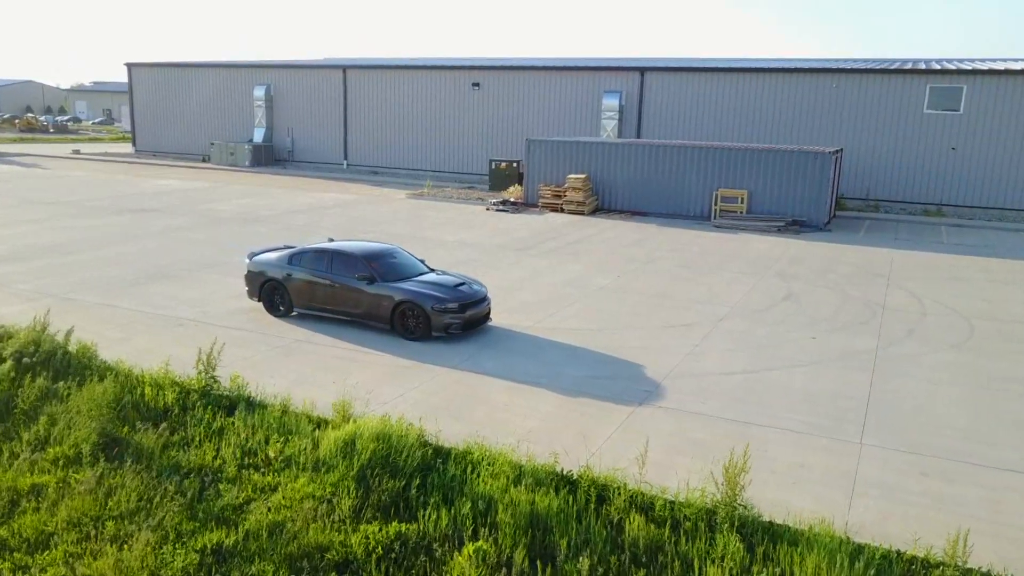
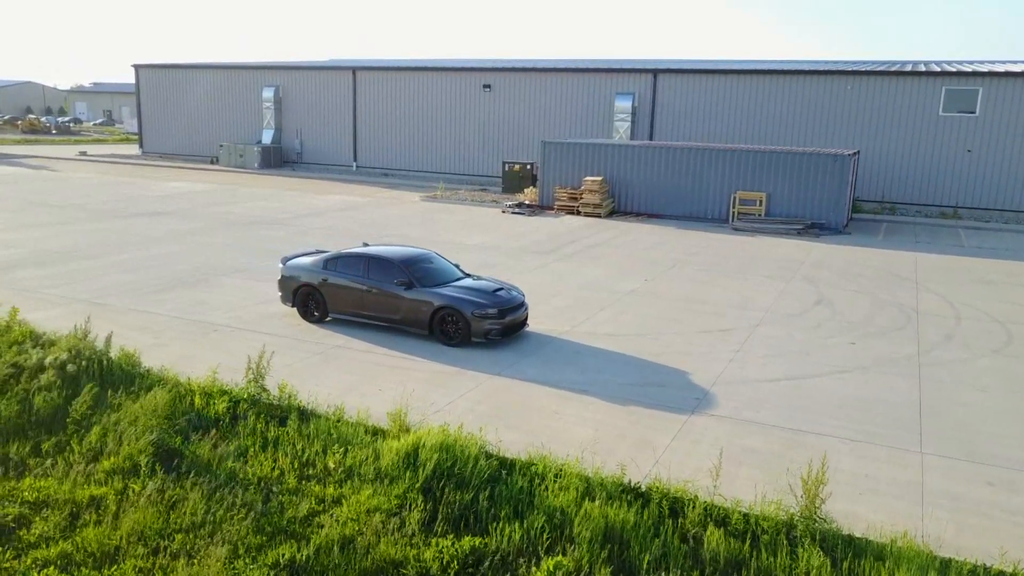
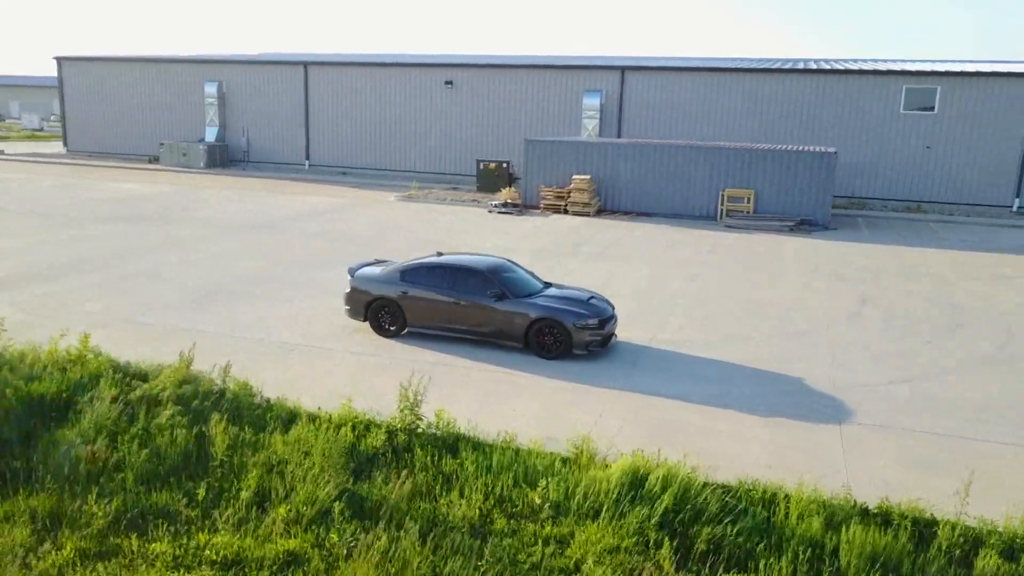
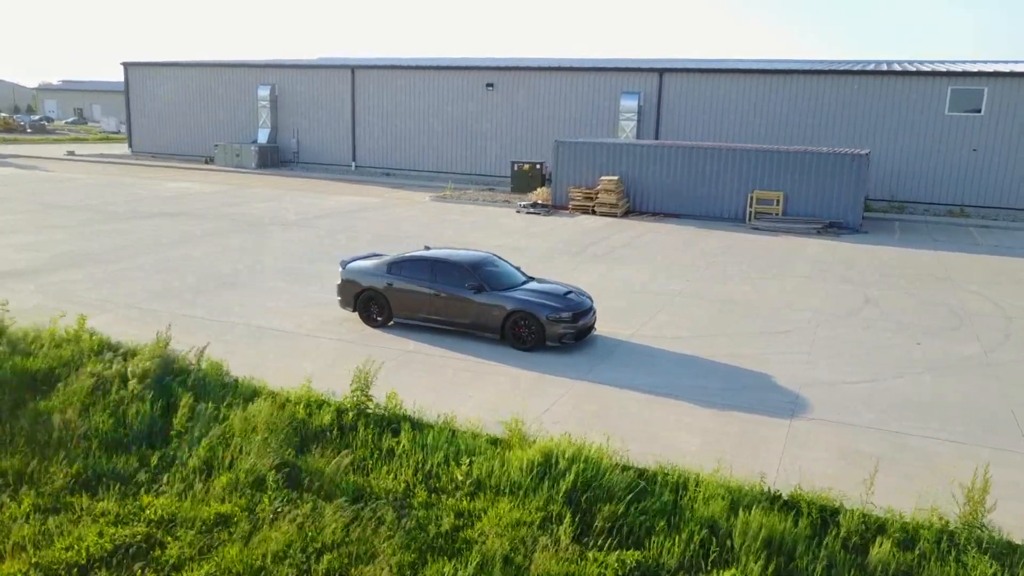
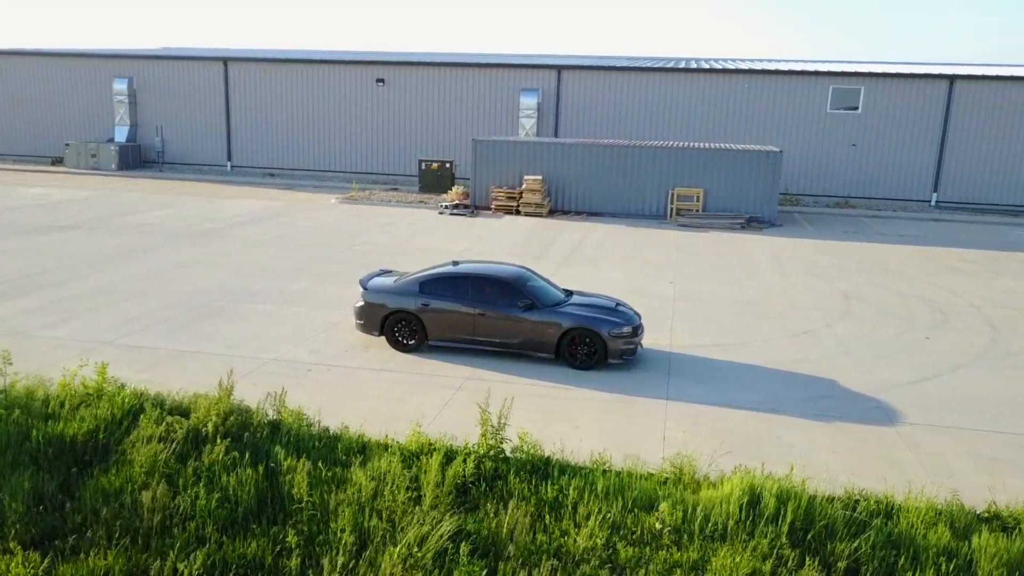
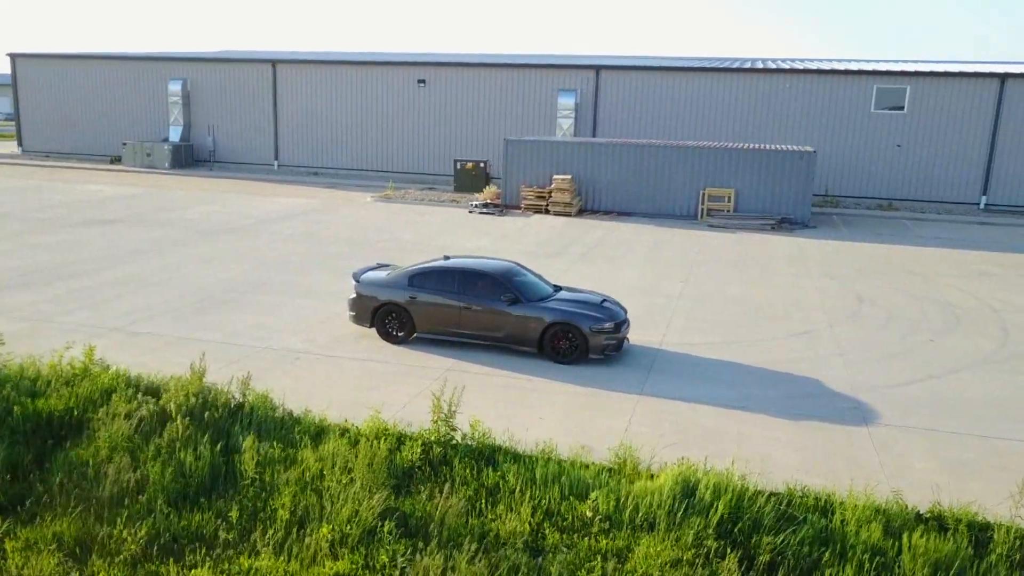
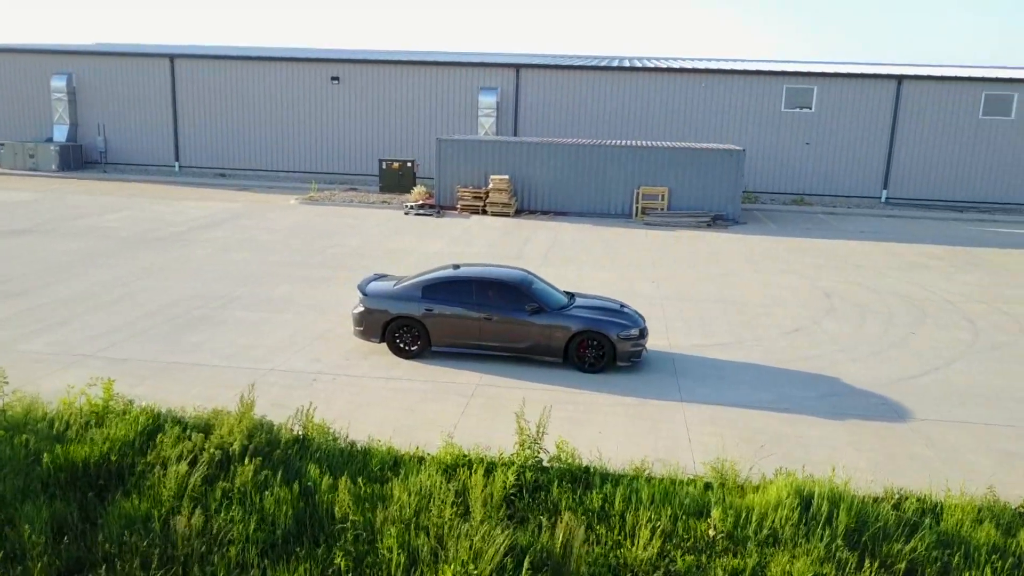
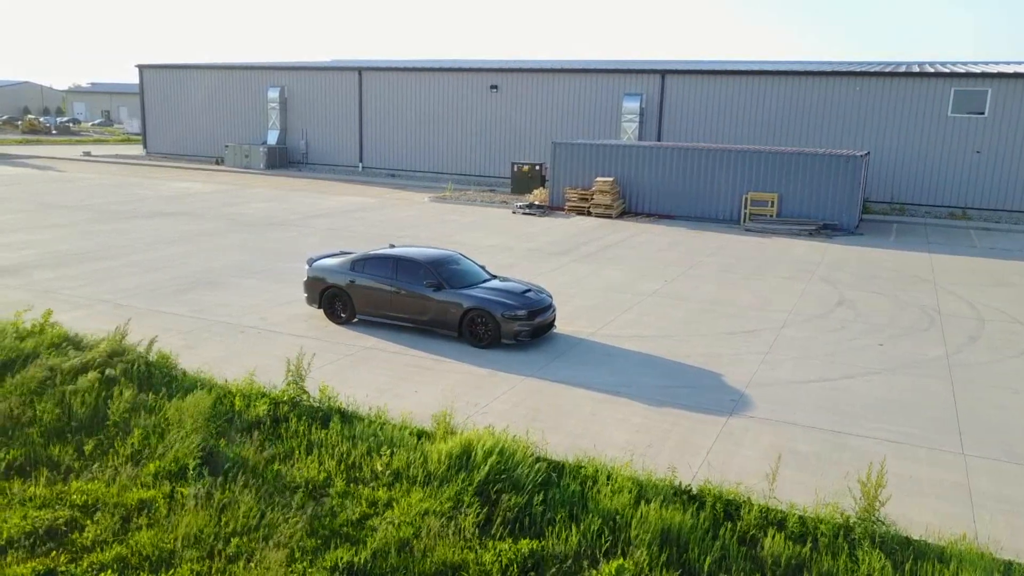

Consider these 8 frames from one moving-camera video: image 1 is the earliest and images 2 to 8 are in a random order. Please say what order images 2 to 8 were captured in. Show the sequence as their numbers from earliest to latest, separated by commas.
2, 8, 4, 3, 6, 5, 7
